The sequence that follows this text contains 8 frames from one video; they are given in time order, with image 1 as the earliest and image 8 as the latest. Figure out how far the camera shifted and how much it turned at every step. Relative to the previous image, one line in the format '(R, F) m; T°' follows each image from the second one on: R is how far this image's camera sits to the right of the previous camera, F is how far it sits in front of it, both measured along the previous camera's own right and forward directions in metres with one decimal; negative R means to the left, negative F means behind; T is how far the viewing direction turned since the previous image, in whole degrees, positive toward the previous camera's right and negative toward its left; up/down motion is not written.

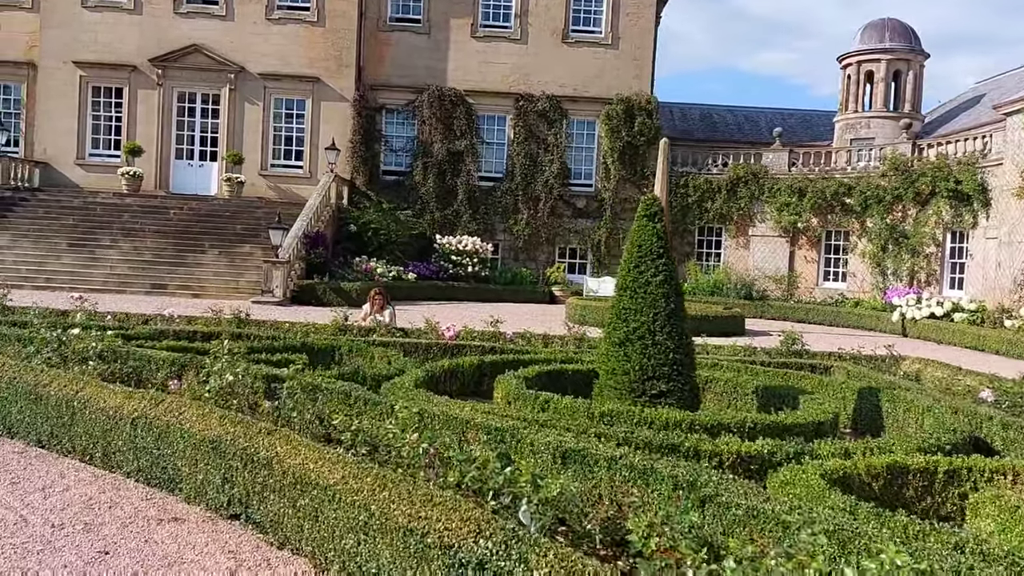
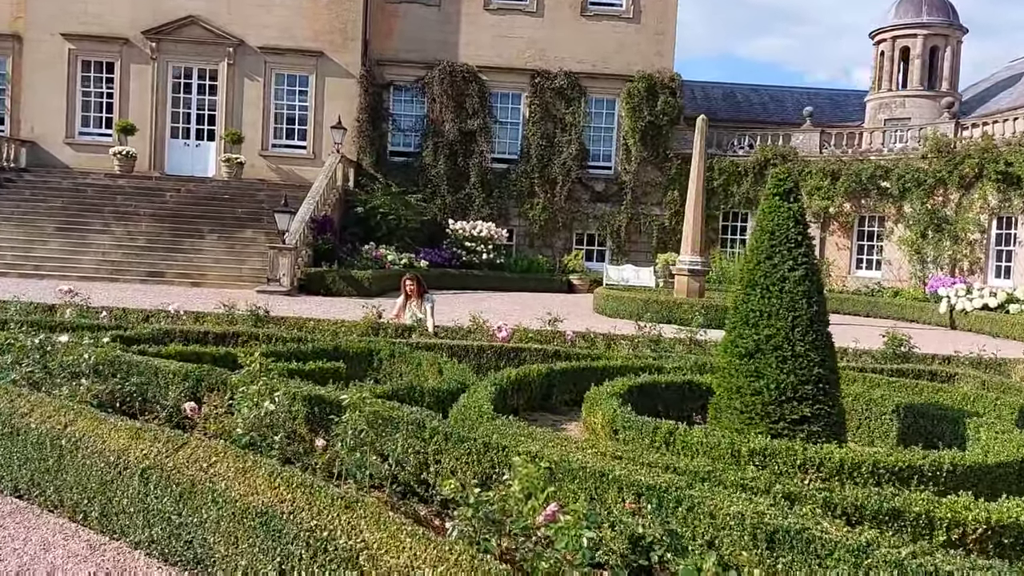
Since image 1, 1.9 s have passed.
(-0.6, +1.1) m; 0°
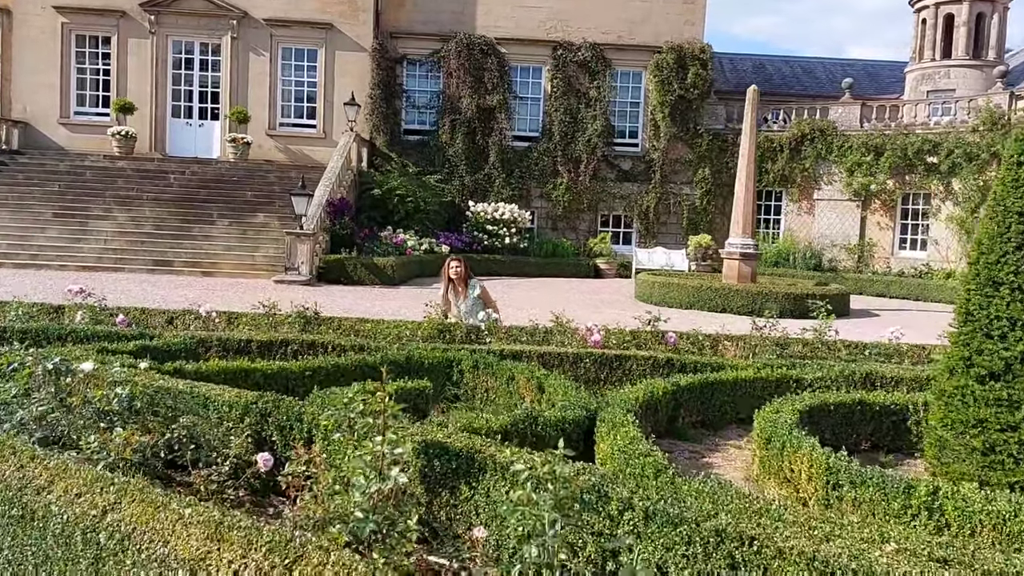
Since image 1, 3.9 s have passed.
(-0.7, +1.1) m; 0°
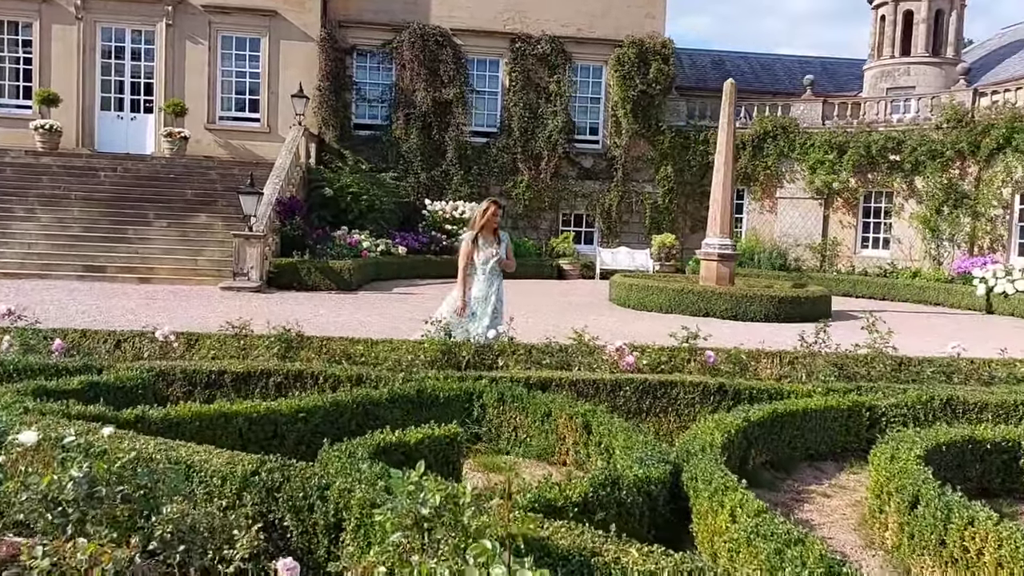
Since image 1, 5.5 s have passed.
(-0.5, +0.9) m; +4°
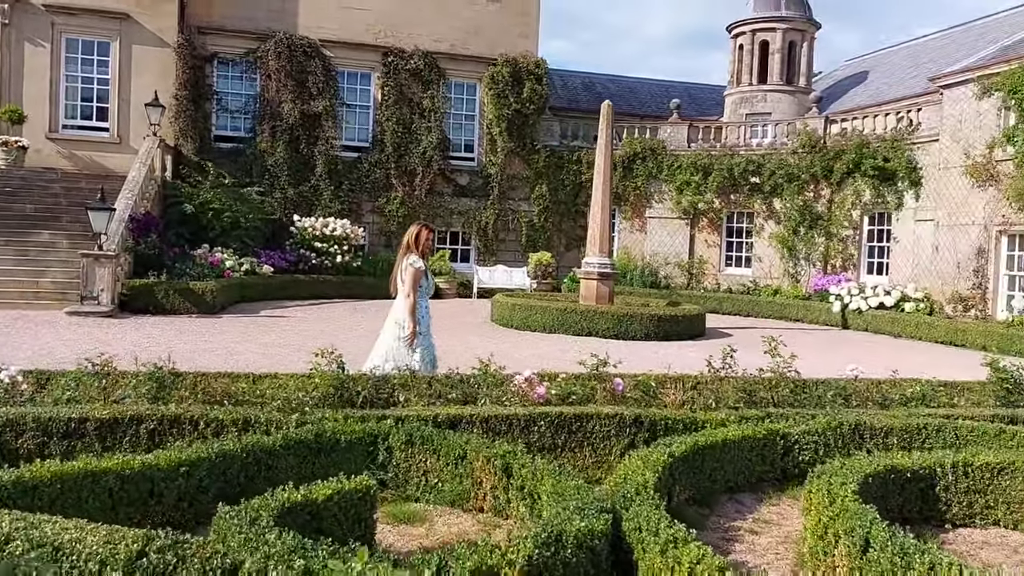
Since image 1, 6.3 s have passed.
(-0.2, +0.3) m; +9°
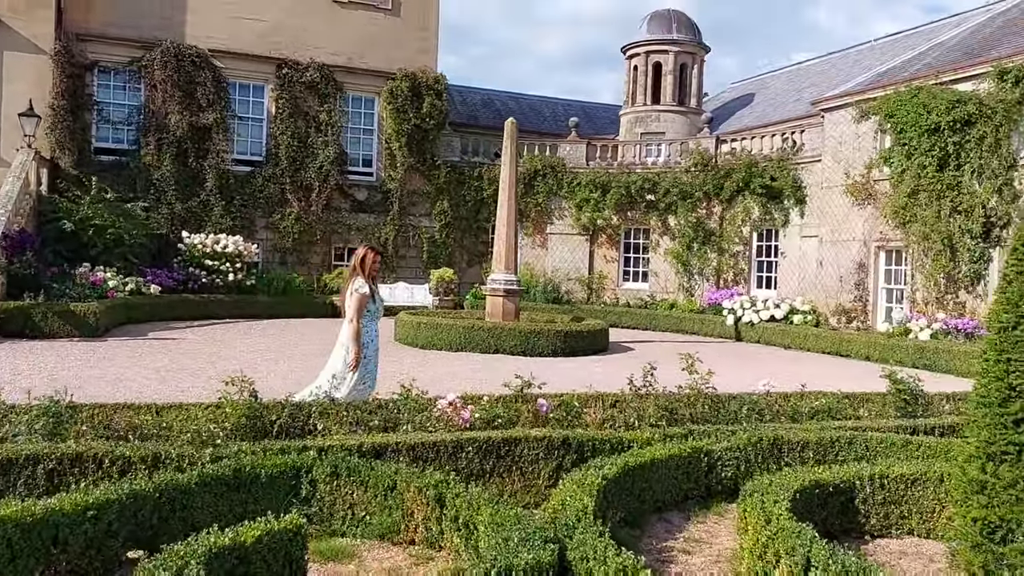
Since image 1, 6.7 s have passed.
(-0.2, +0.1) m; +7°
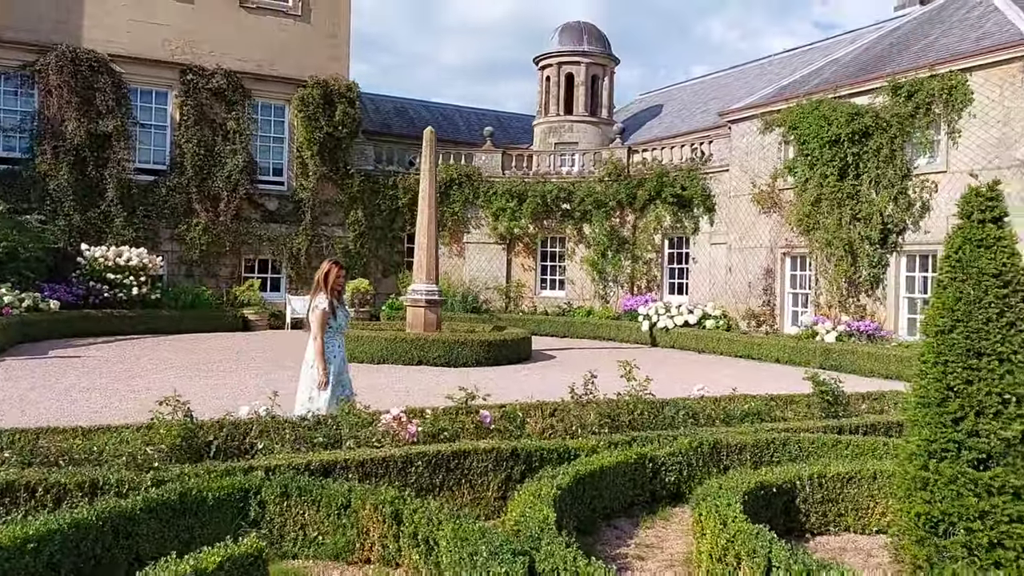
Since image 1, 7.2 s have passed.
(-0.2, 0.0) m; +6°
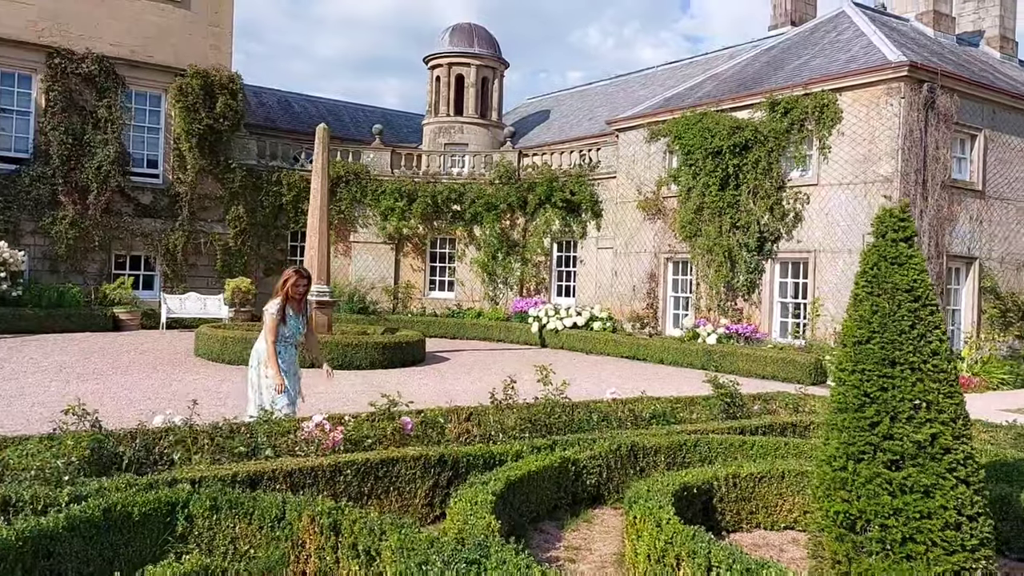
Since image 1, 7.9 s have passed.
(-0.3, 0.0) m; +8°
